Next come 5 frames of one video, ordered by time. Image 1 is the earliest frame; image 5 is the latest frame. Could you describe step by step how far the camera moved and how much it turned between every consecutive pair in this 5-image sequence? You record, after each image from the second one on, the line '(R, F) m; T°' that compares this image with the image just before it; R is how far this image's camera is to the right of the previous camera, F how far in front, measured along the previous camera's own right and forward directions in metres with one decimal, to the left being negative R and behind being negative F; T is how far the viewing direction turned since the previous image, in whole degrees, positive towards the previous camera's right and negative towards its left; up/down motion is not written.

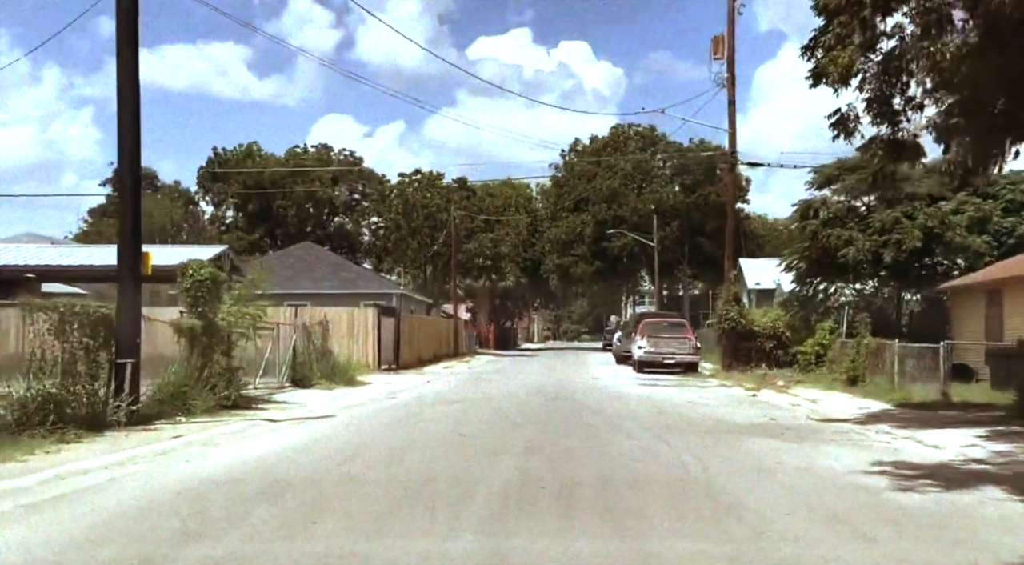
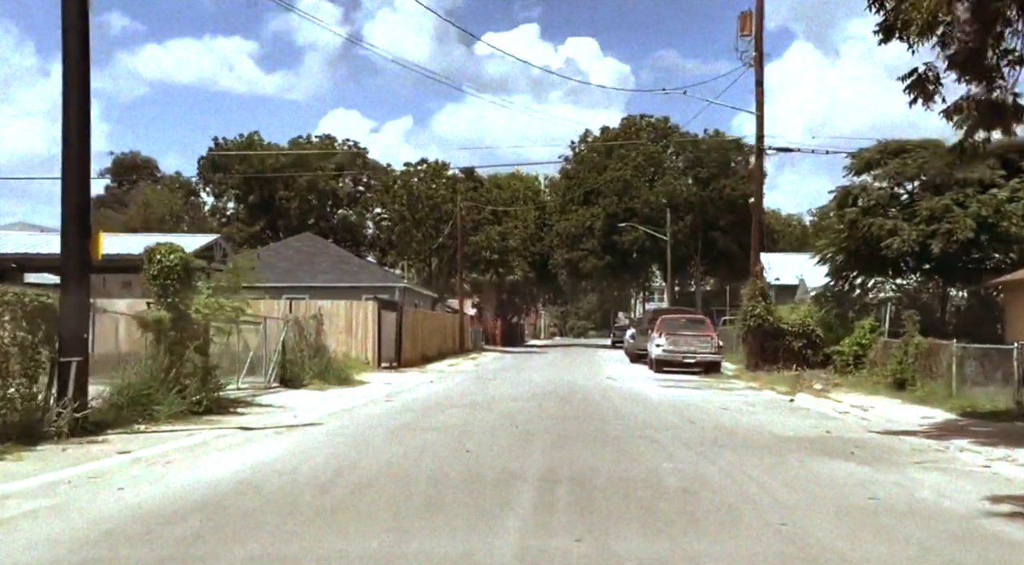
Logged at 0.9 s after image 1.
(-0.1, +2.4) m; 0°
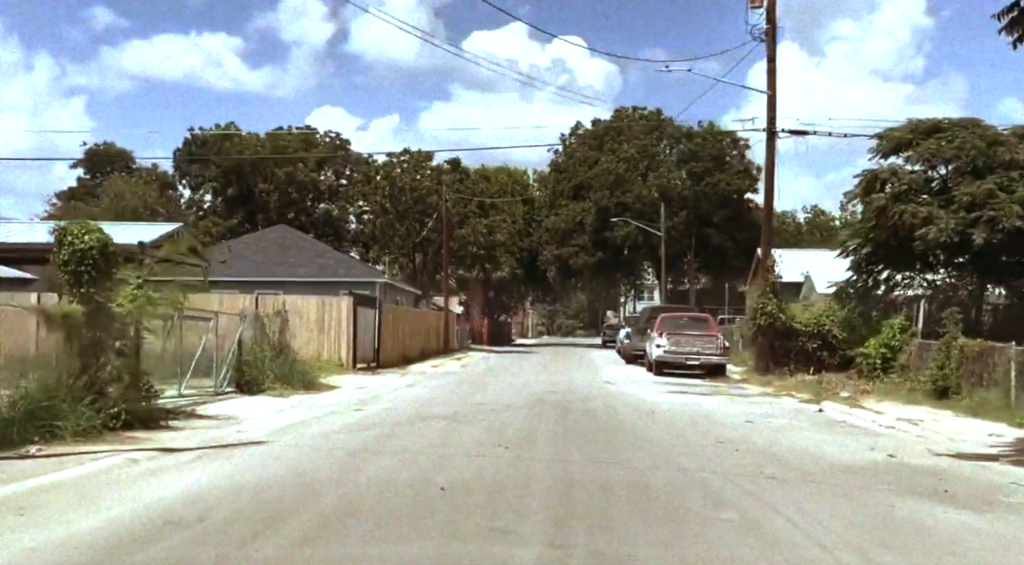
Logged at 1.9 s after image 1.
(0.0, +2.9) m; +1°
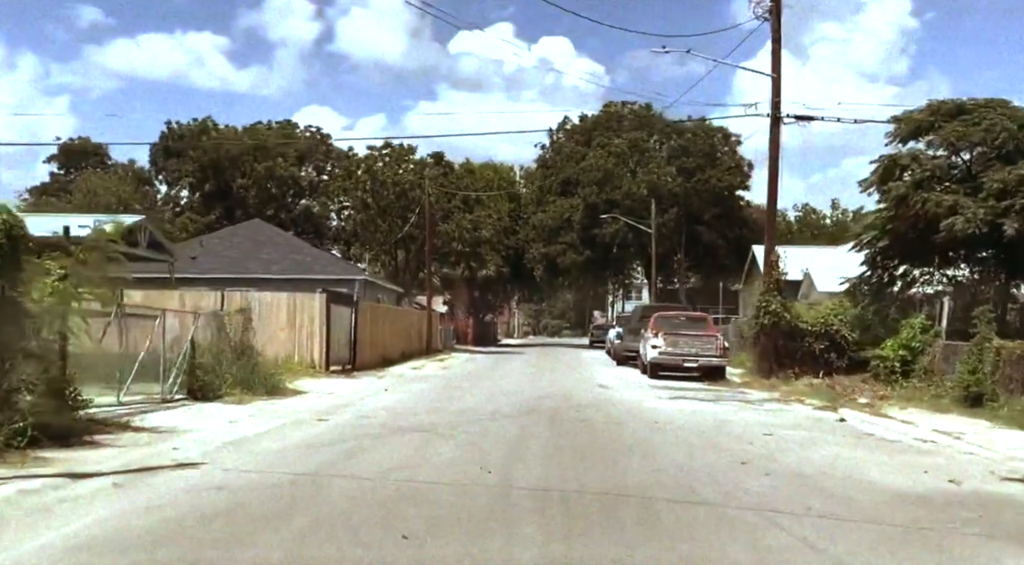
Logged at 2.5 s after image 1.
(0.0, +2.1) m; +1°
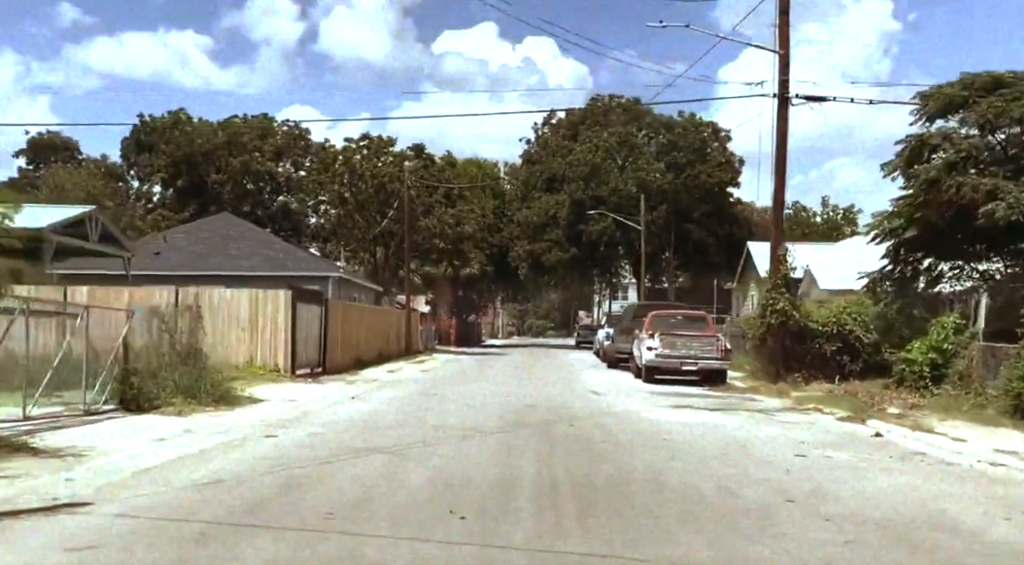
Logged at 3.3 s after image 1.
(0.0, +2.5) m; +1°
